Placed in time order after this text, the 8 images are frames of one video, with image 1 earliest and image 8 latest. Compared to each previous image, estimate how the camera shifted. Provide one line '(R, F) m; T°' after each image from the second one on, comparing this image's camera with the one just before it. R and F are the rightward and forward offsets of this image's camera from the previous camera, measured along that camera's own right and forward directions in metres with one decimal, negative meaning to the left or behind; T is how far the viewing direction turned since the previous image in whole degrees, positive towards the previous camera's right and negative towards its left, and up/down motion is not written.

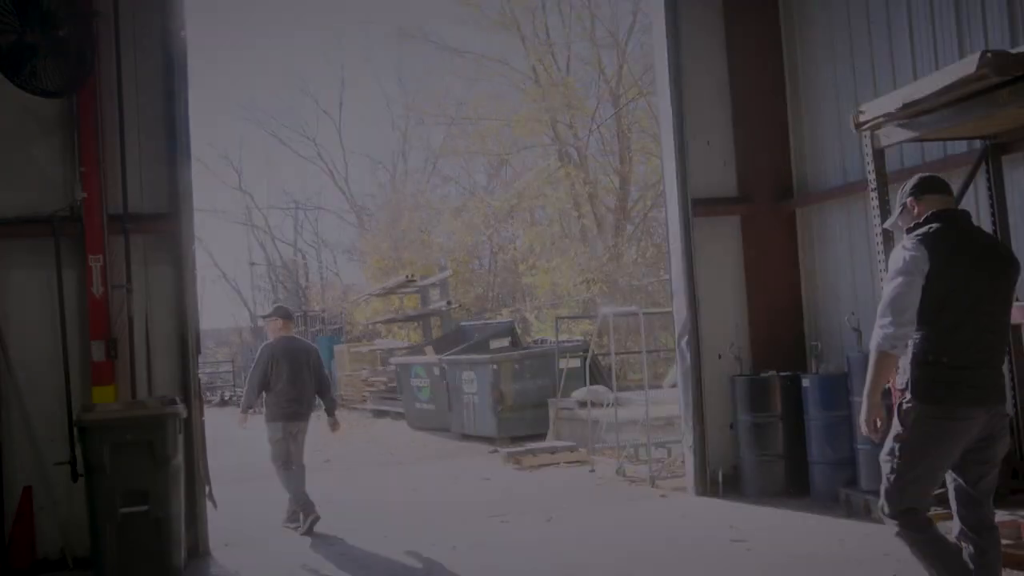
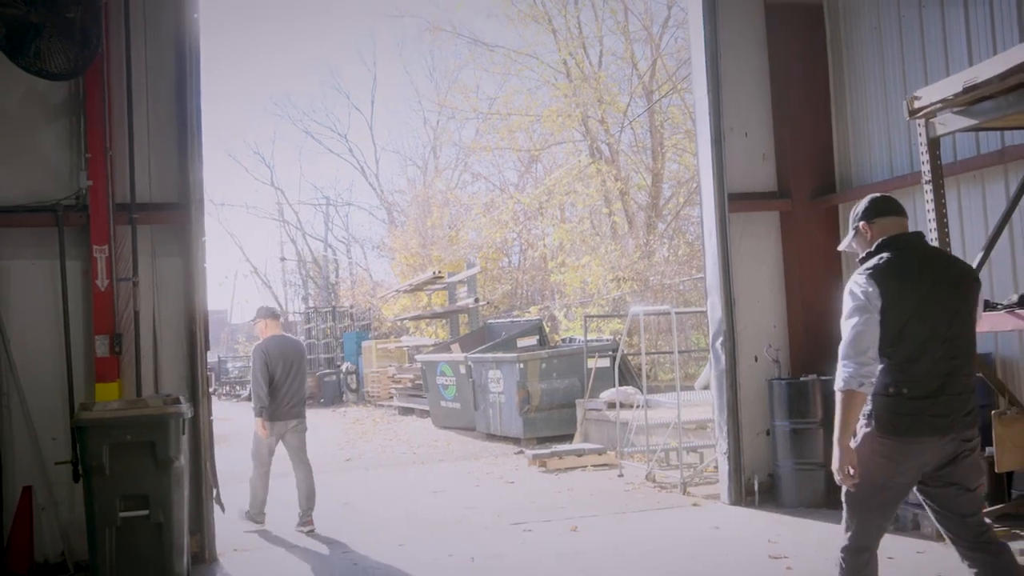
(0.0, +0.4) m; -2°
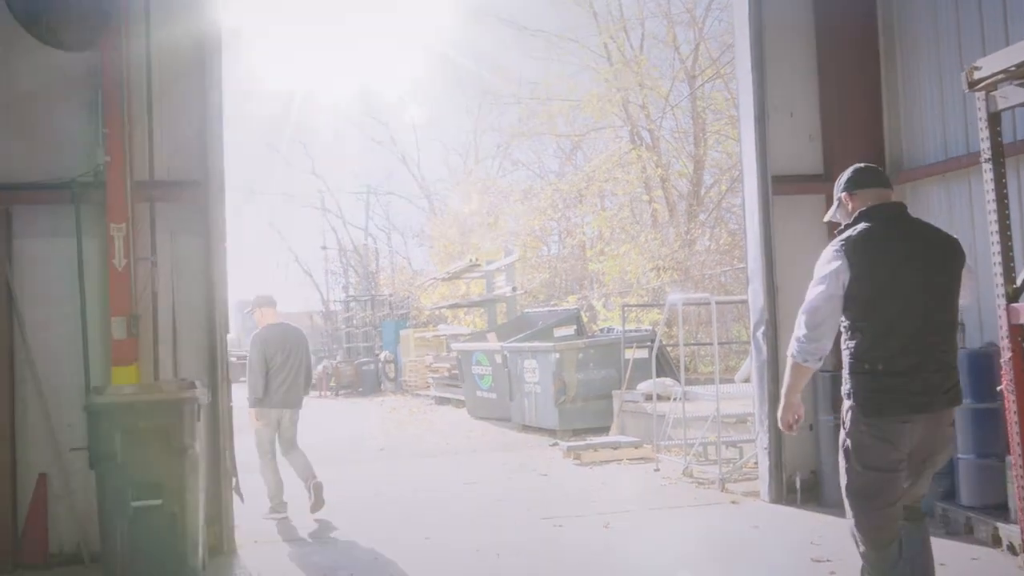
(+0.1, +0.3) m; -3°
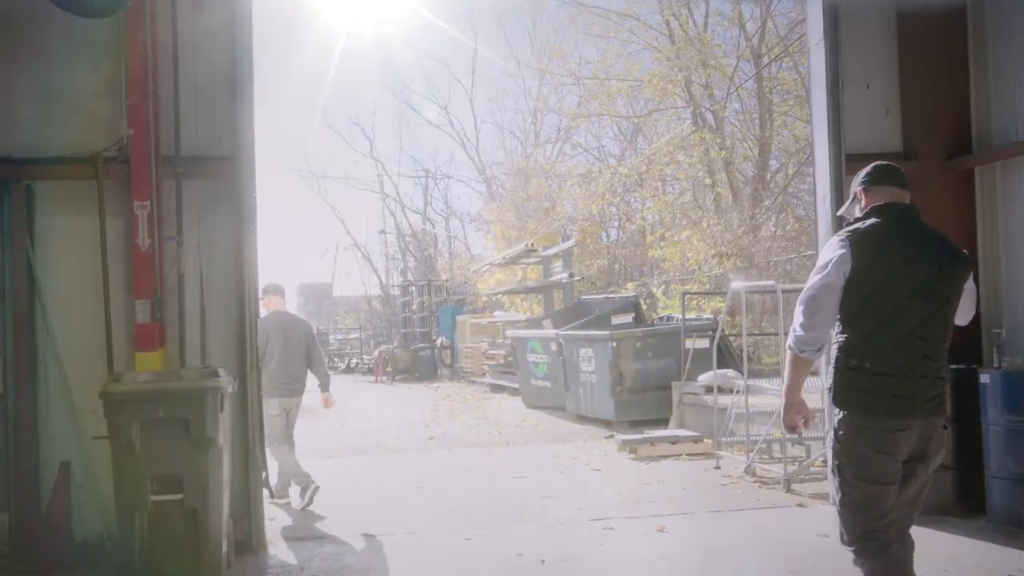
(+0.1, +0.5) m; -4°
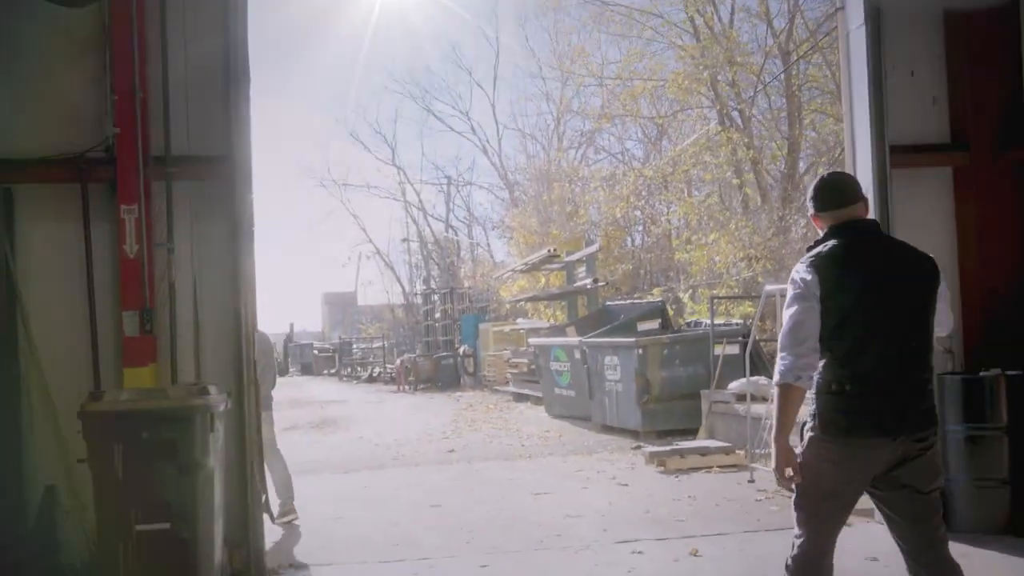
(0.0, +0.5) m; -2°
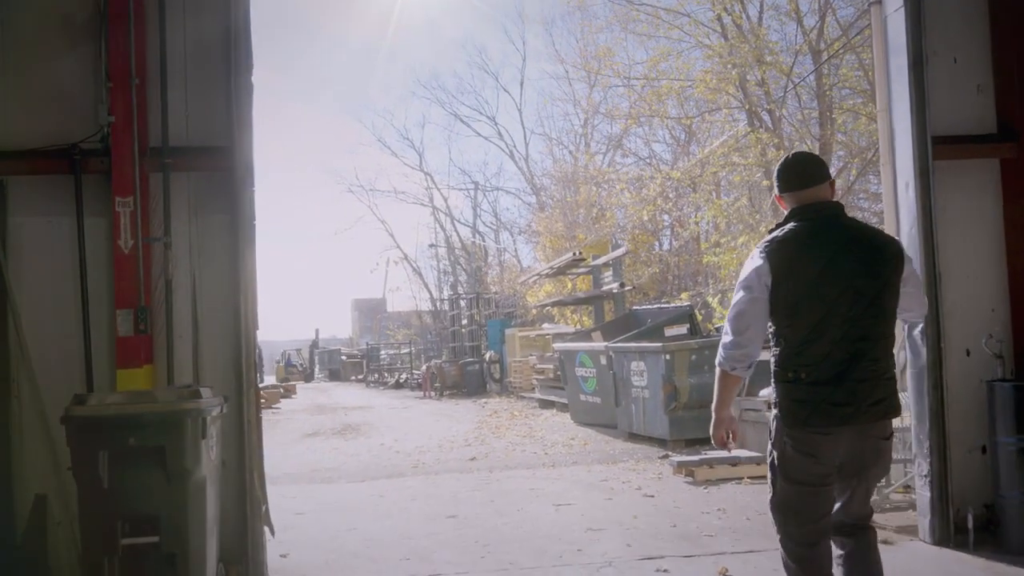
(+0.1, +0.3) m; -2°
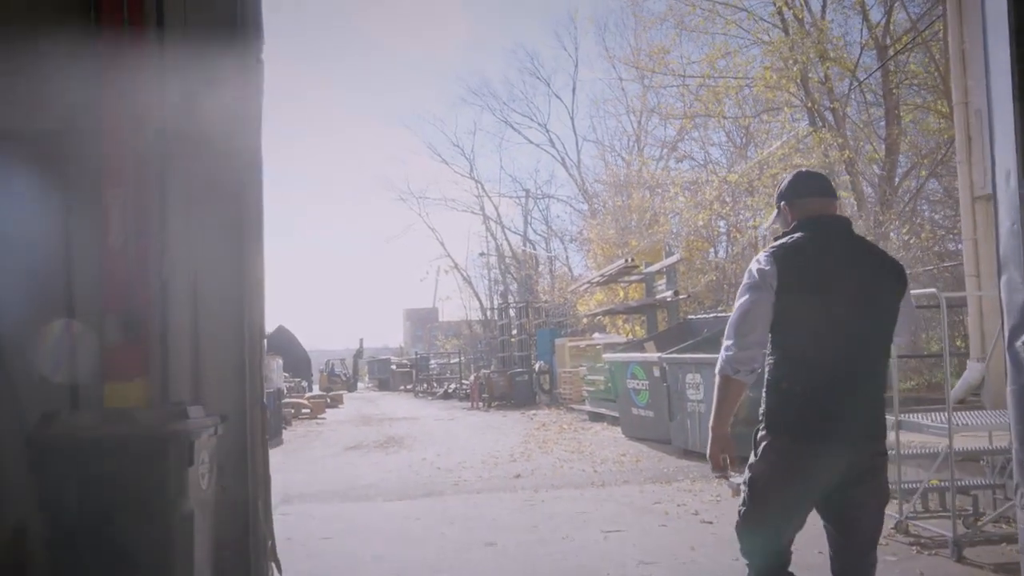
(+0.1, +0.7) m; -3°
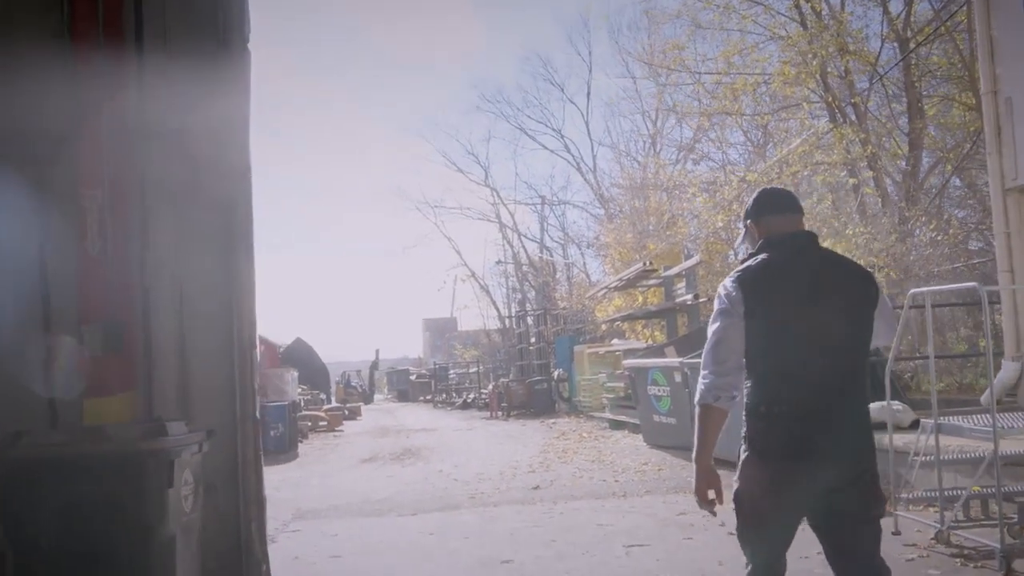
(0.0, +0.3) m; -1°
